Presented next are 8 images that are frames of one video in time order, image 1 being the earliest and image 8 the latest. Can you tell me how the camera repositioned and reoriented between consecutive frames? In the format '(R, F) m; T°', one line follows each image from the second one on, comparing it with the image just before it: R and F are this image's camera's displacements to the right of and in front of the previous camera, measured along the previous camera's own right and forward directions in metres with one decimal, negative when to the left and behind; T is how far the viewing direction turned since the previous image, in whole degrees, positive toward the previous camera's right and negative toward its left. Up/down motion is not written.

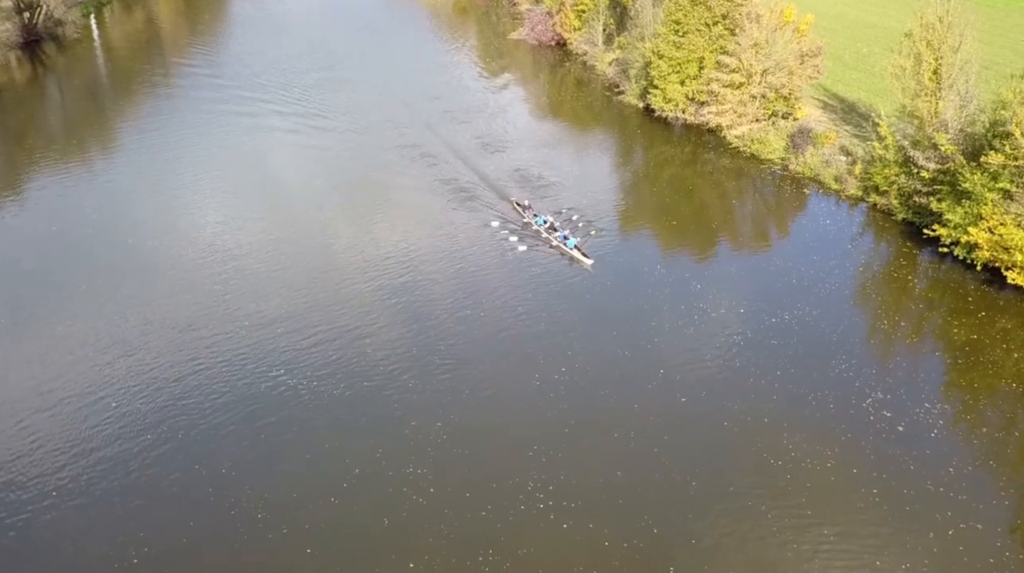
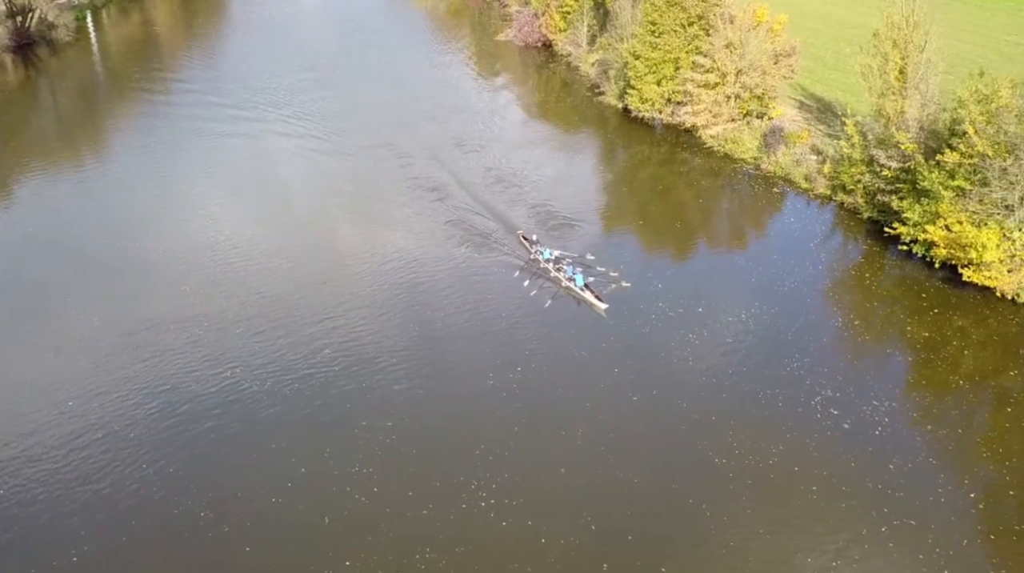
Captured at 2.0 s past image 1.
(+1.9, -0.2) m; 0°
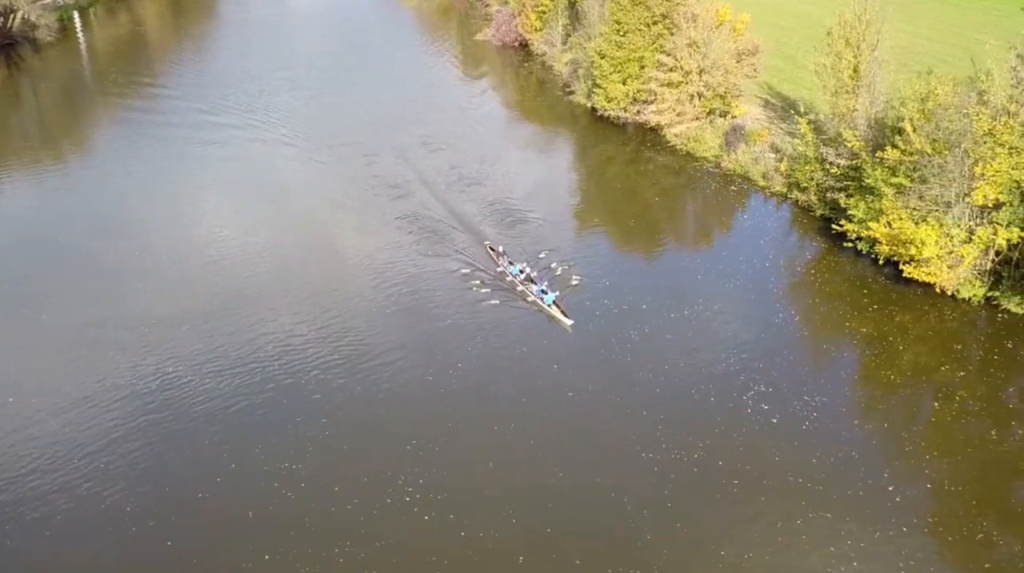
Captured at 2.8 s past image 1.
(+2.2, -0.2) m; 0°
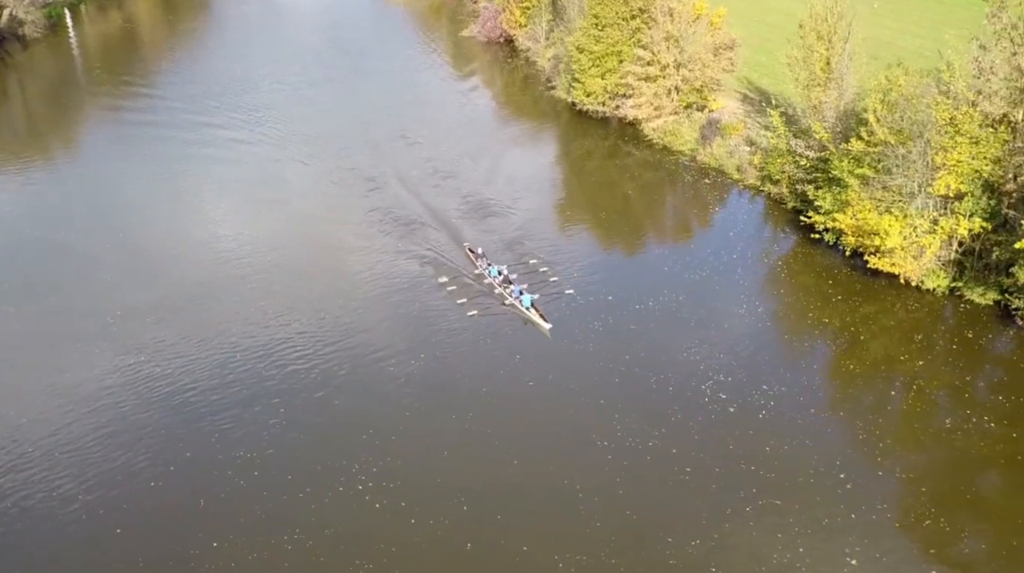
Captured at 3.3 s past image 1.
(+1.4, +0.1) m; 0°
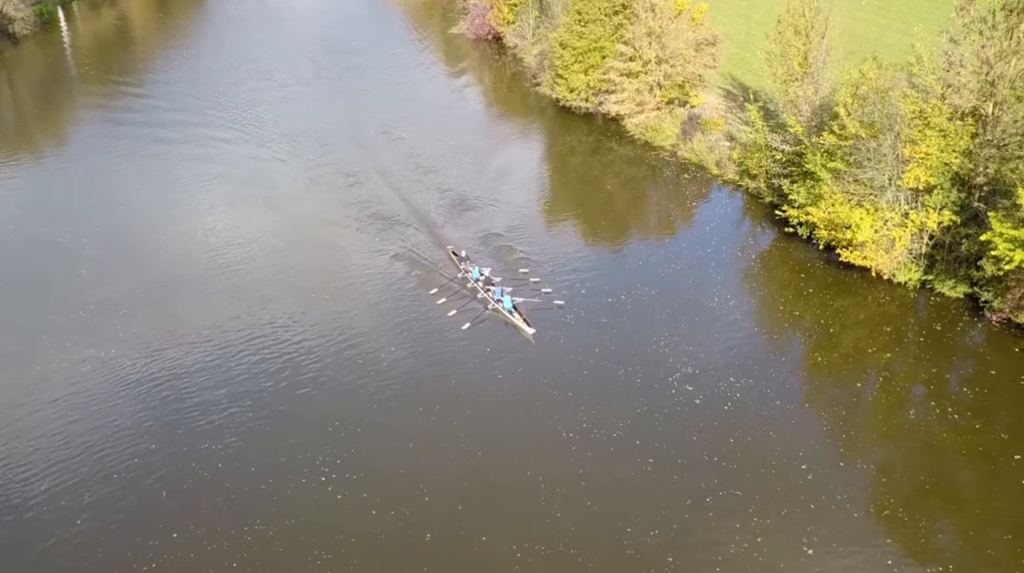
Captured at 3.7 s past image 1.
(+1.0, 0.0) m; 0°
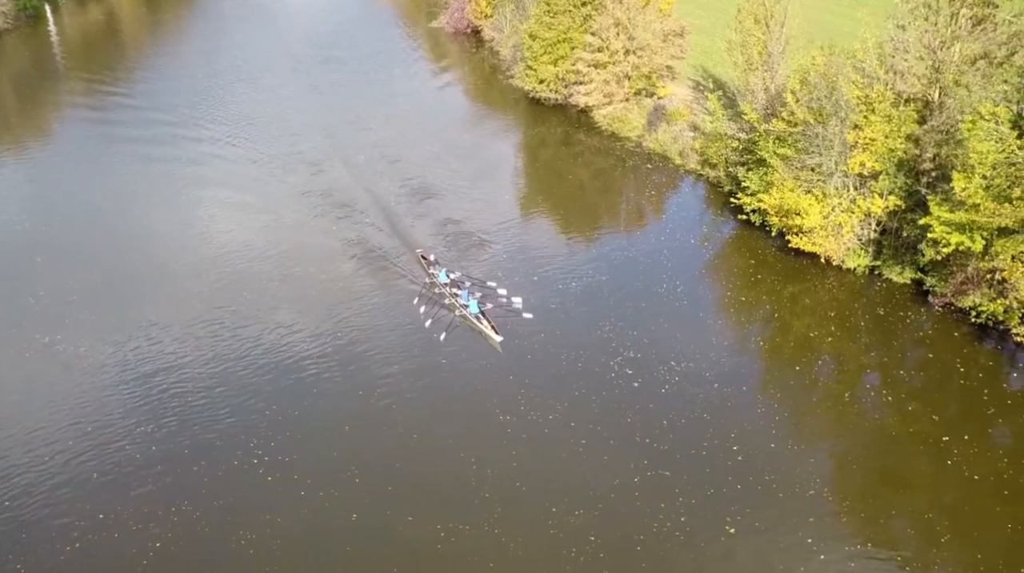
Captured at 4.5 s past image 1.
(+1.9, 0.0) m; 0°
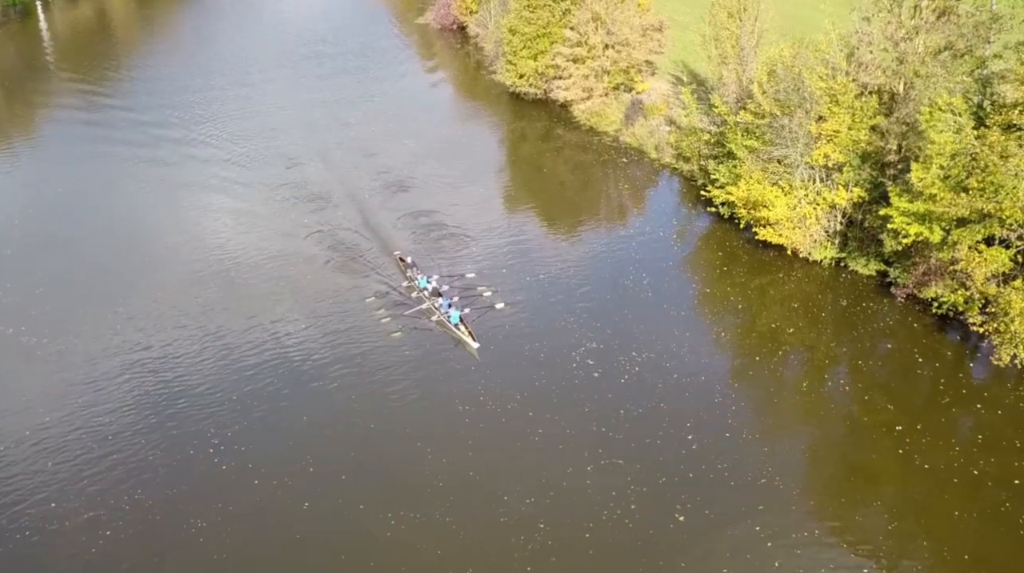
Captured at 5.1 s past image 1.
(+1.2, 0.0) m; 0°
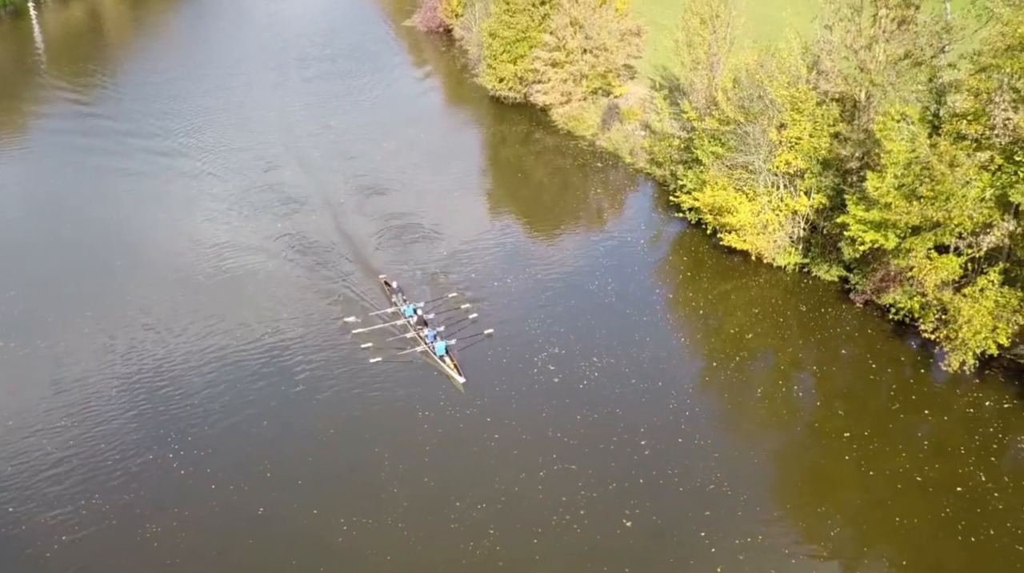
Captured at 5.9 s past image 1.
(+1.2, -0.4) m; 0°
